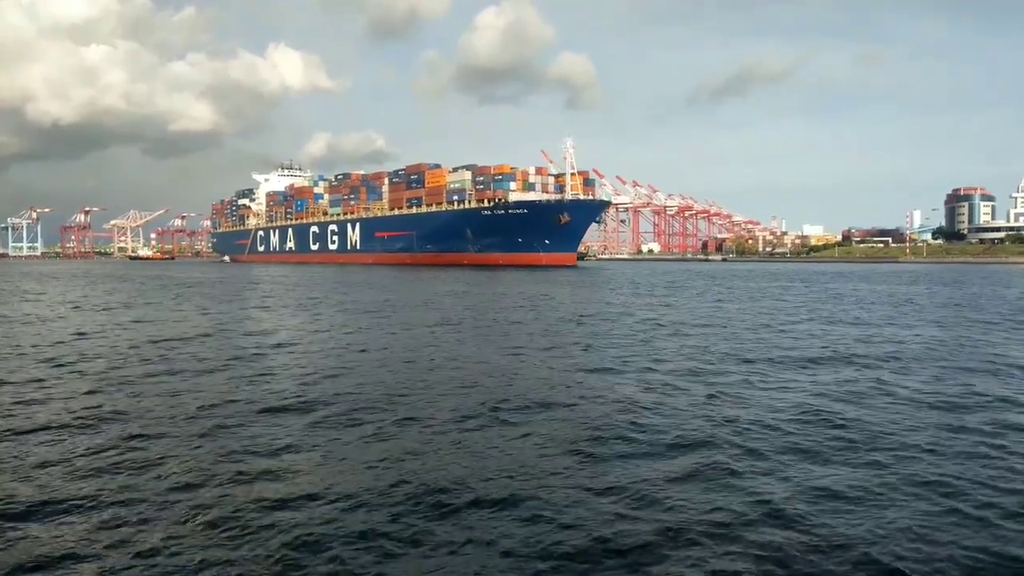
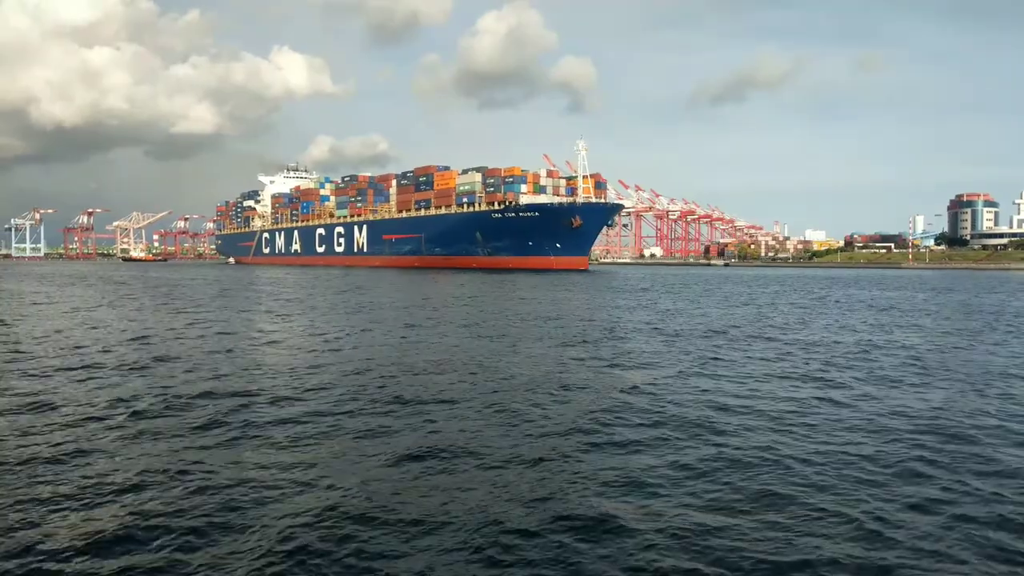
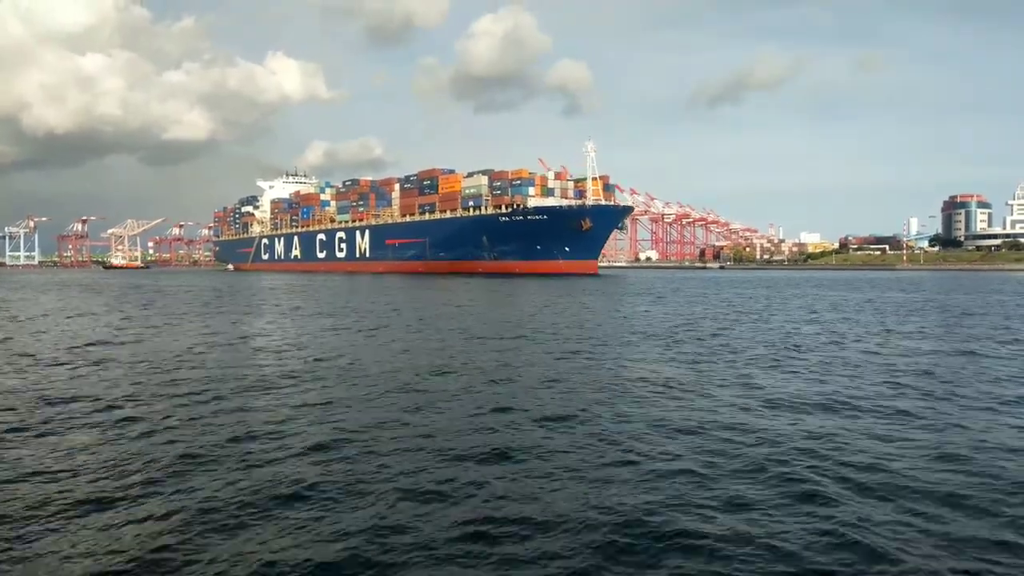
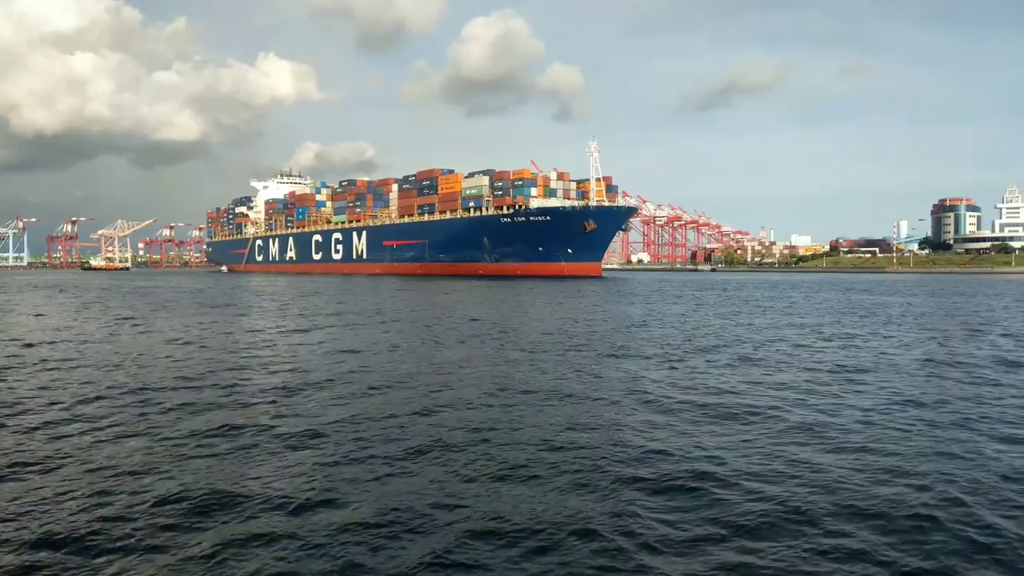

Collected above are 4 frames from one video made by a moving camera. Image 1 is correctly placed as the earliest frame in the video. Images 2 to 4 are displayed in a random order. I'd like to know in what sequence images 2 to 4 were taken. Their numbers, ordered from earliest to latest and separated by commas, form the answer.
2, 3, 4
